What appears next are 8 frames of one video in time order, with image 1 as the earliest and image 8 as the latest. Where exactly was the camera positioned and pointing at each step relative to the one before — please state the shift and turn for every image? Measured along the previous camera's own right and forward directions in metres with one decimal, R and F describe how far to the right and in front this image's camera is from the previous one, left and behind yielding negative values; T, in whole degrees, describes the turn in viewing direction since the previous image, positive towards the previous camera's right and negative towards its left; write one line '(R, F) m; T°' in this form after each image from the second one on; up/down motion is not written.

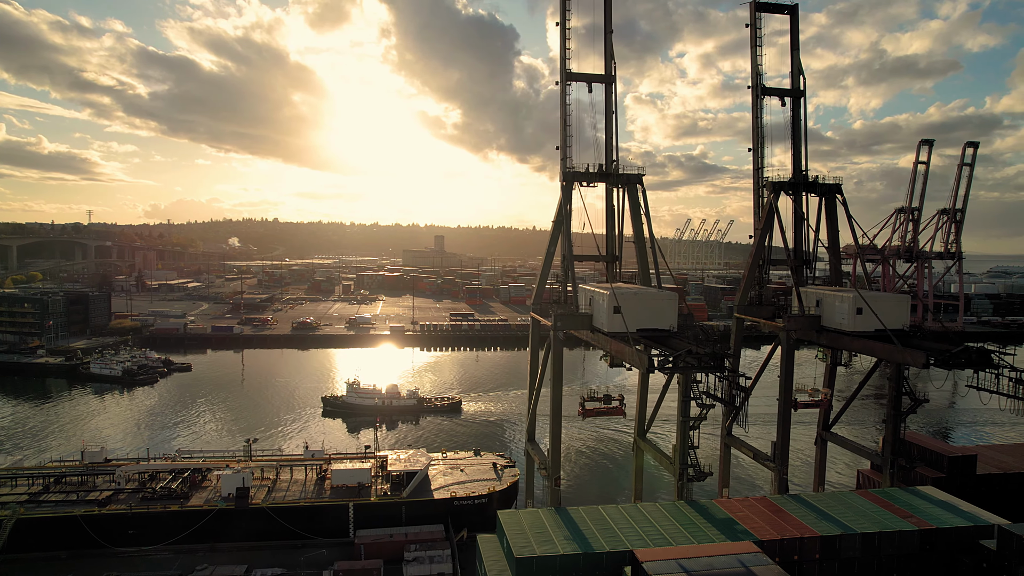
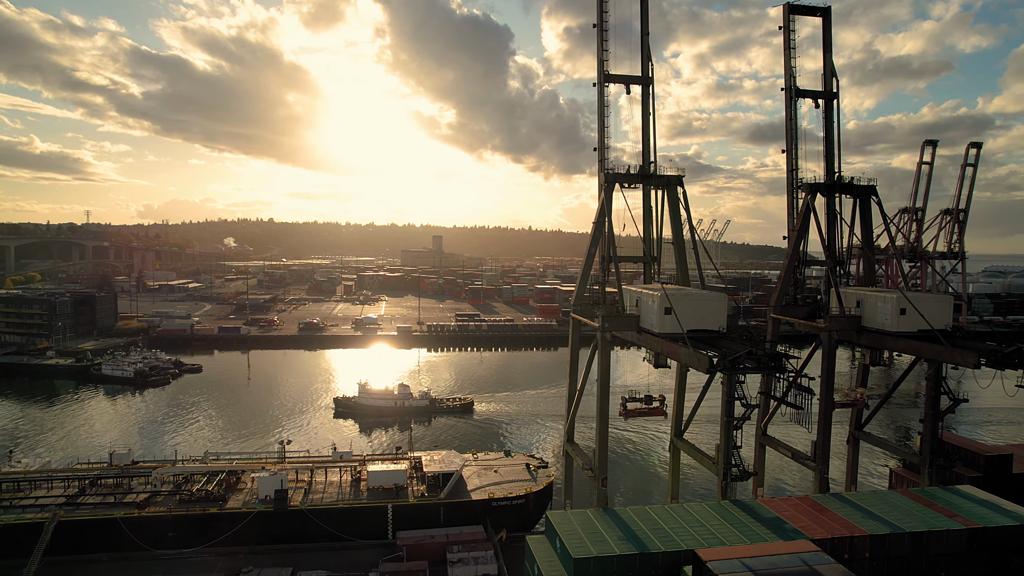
(-0.5, 0.0) m; 0°
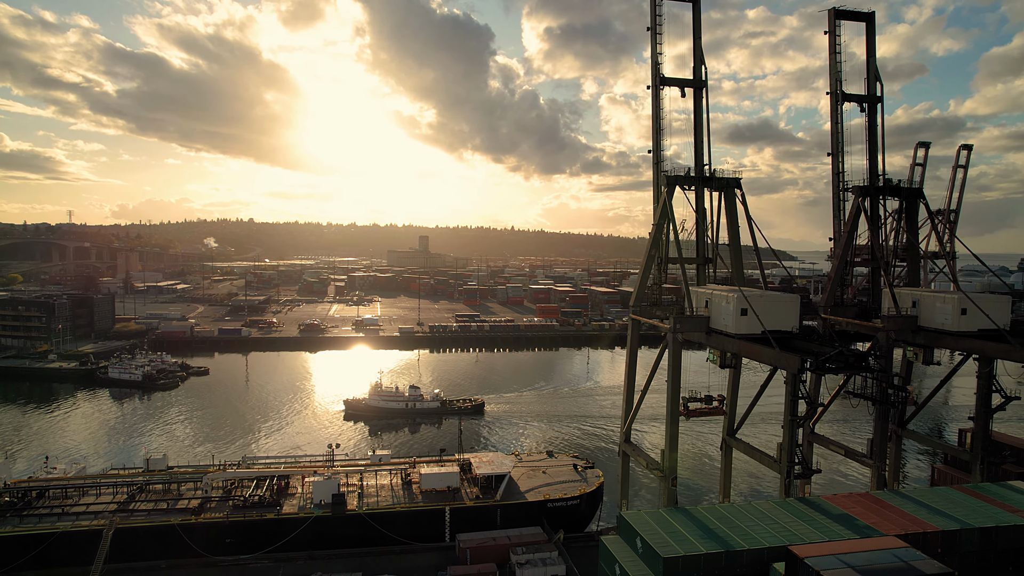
(-0.9, 0.0) m; +2°
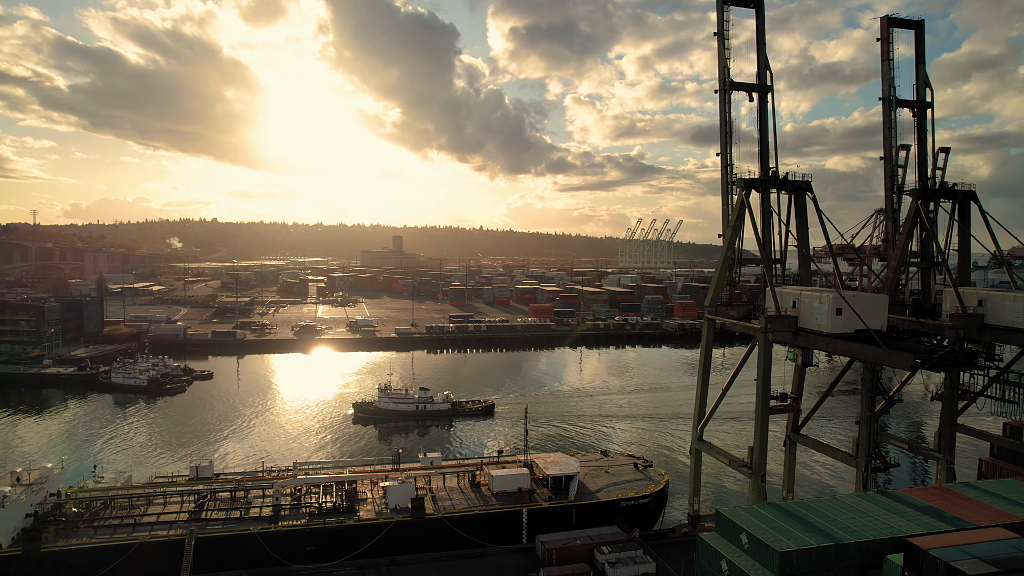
(-1.3, 0.0) m; +3°
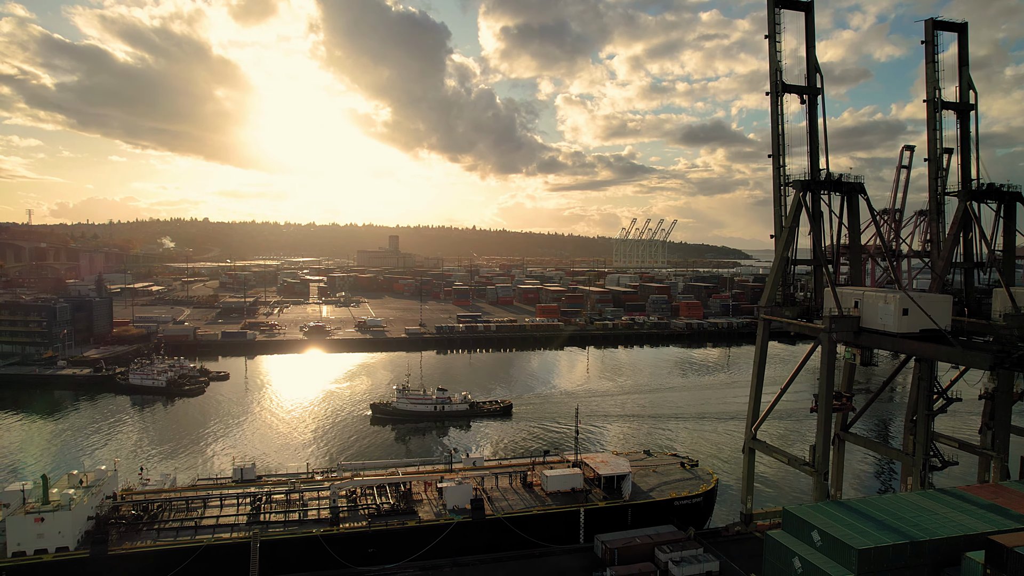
(-0.8, 0.0) m; +1°
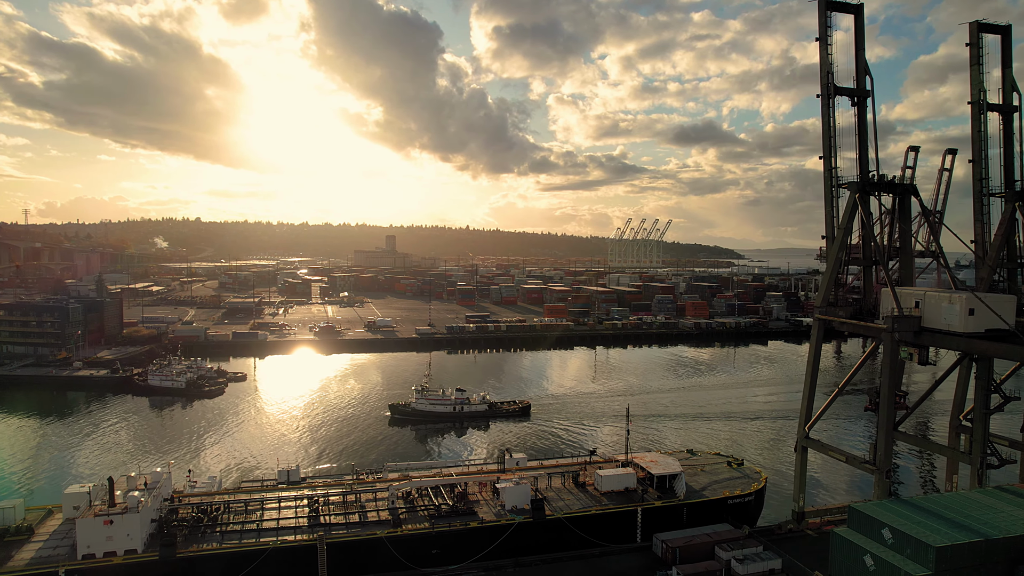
(-0.8, 0.0) m; +1°
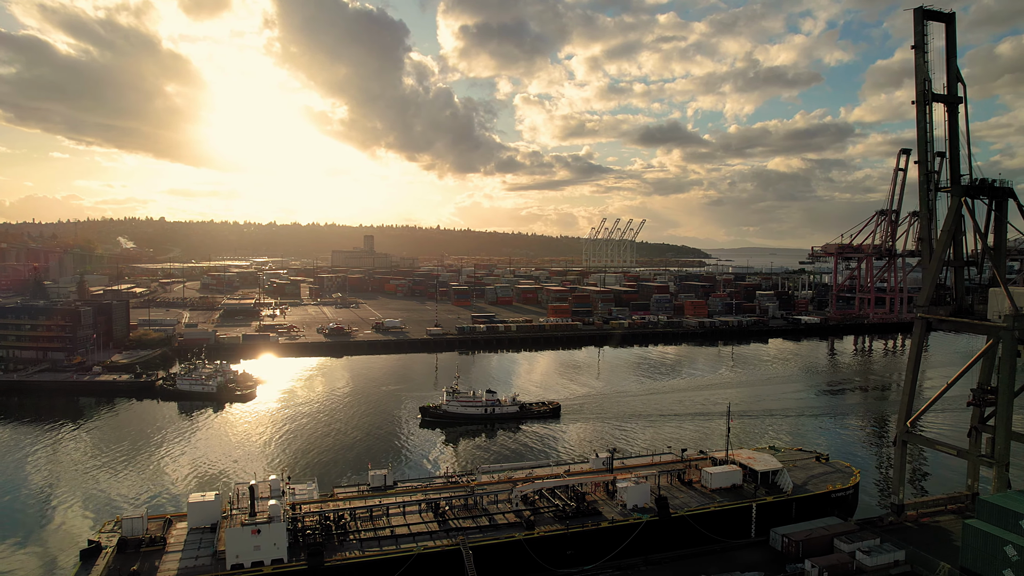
(-1.7, 0.0) m; +3°
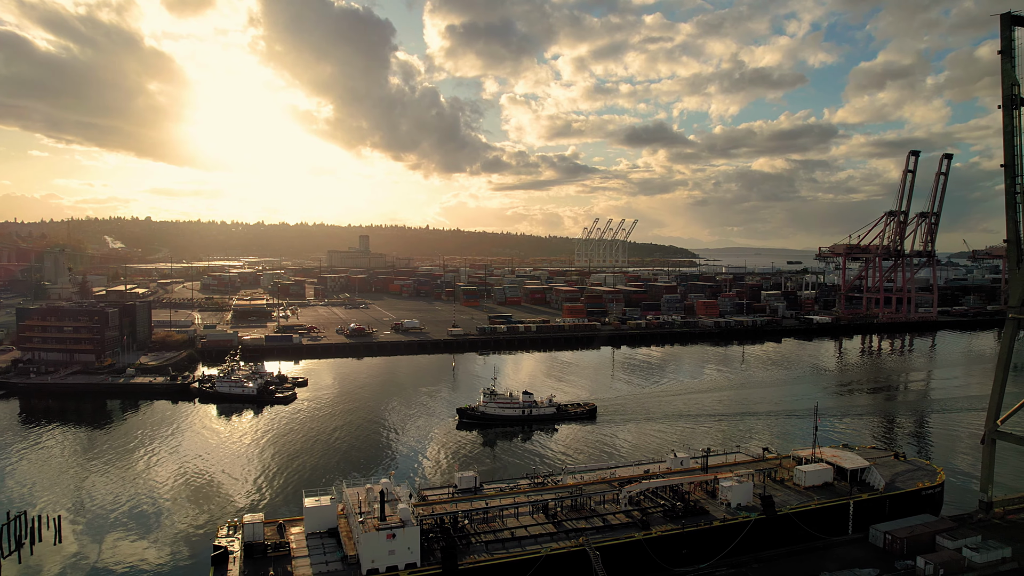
(-1.4, 0.0) m; +1°
